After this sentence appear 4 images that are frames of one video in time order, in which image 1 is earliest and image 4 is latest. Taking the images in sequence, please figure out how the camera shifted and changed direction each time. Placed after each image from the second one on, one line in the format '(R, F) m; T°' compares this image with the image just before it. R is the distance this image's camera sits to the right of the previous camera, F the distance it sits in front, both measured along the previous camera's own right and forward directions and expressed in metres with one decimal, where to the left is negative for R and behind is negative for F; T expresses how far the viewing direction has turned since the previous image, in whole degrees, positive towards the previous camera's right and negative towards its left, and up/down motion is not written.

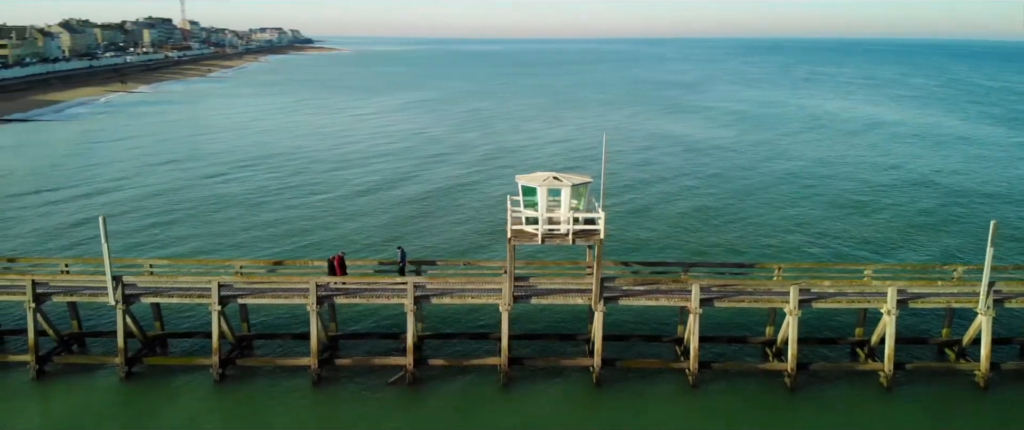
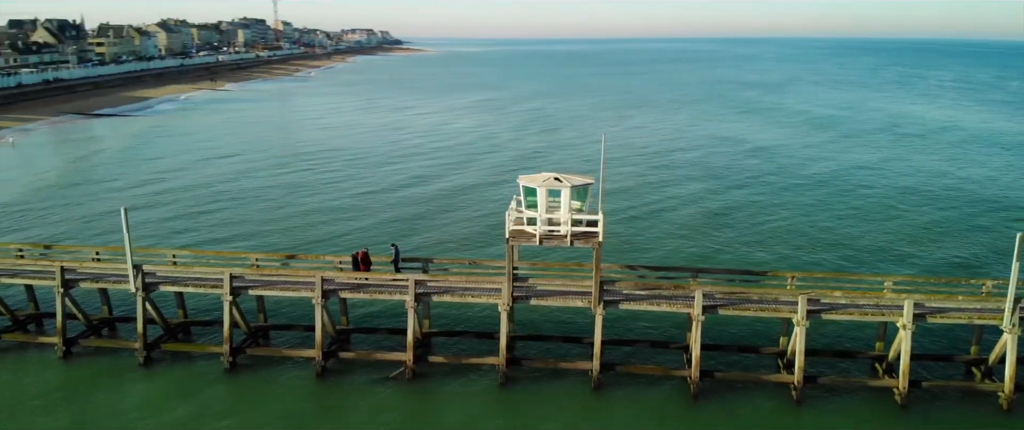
(+2.3, +0.2) m; -6°
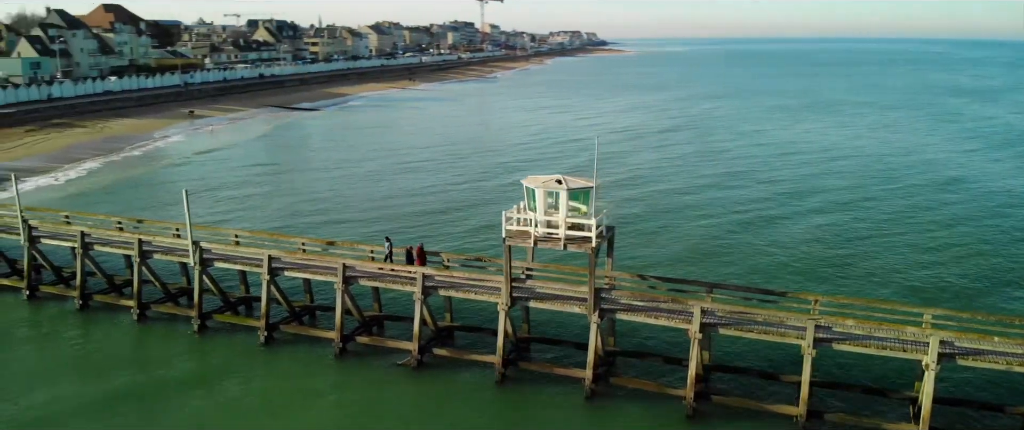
(+5.5, +0.8) m; -15°
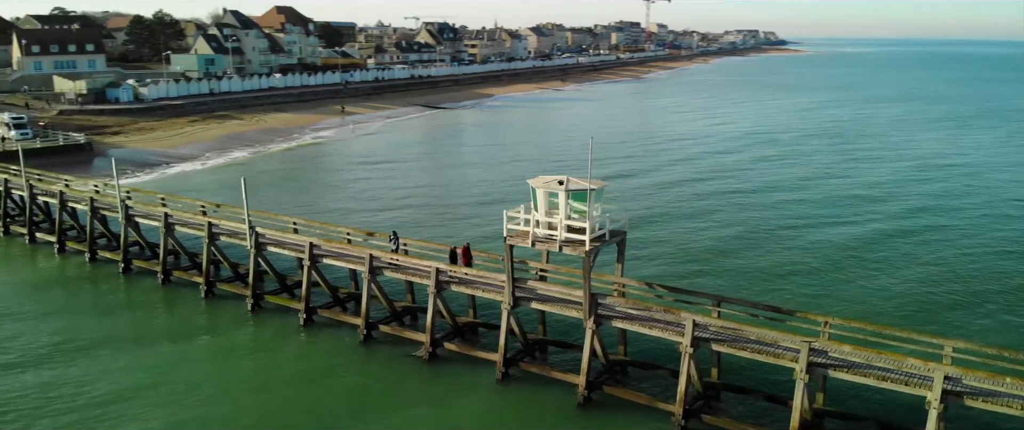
(+4.5, +0.7) m; -12°
